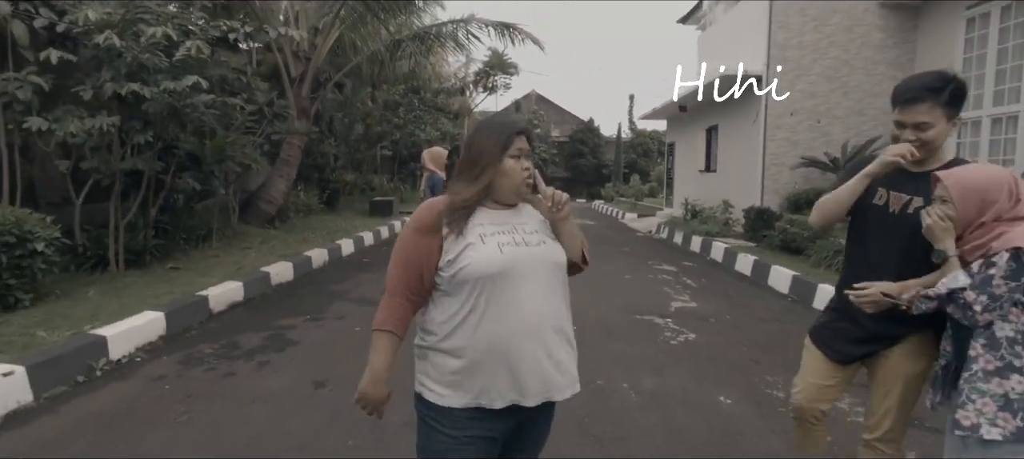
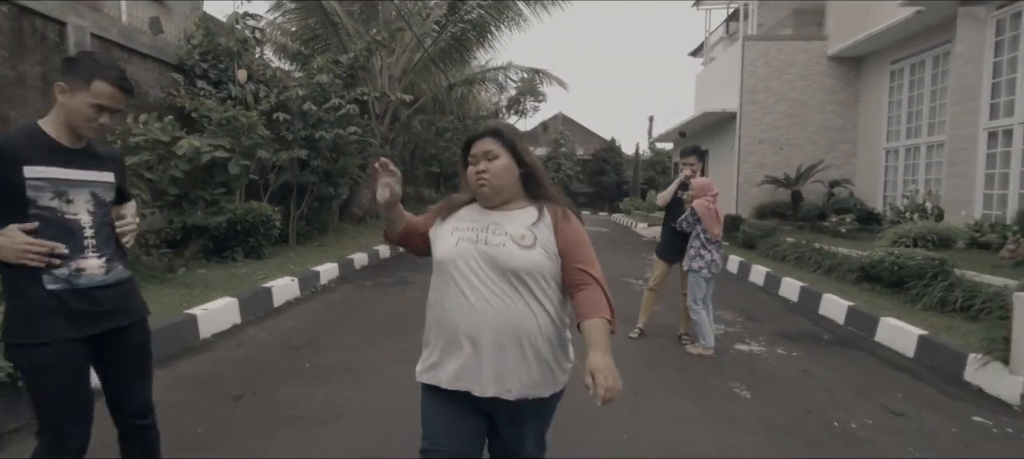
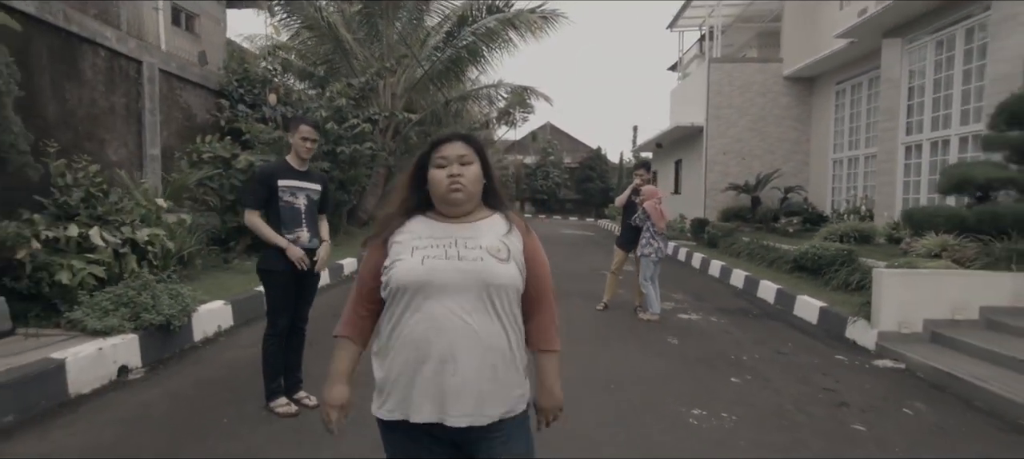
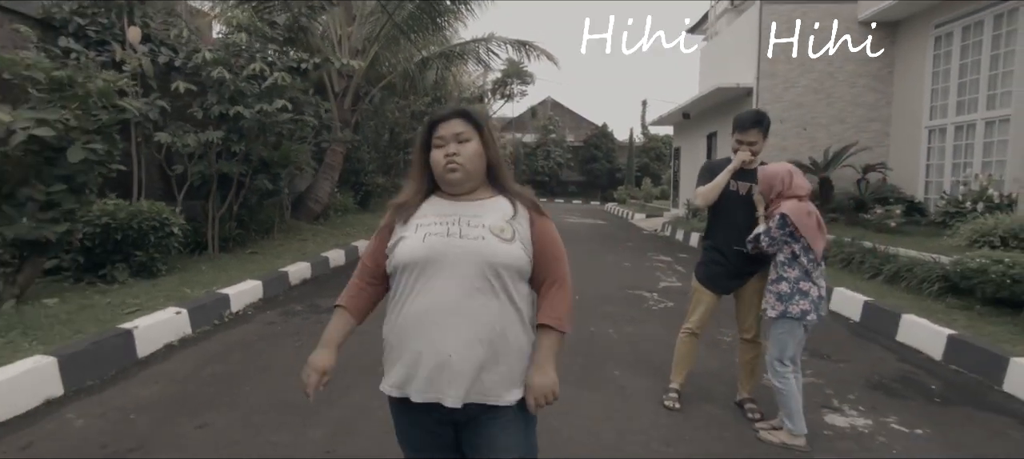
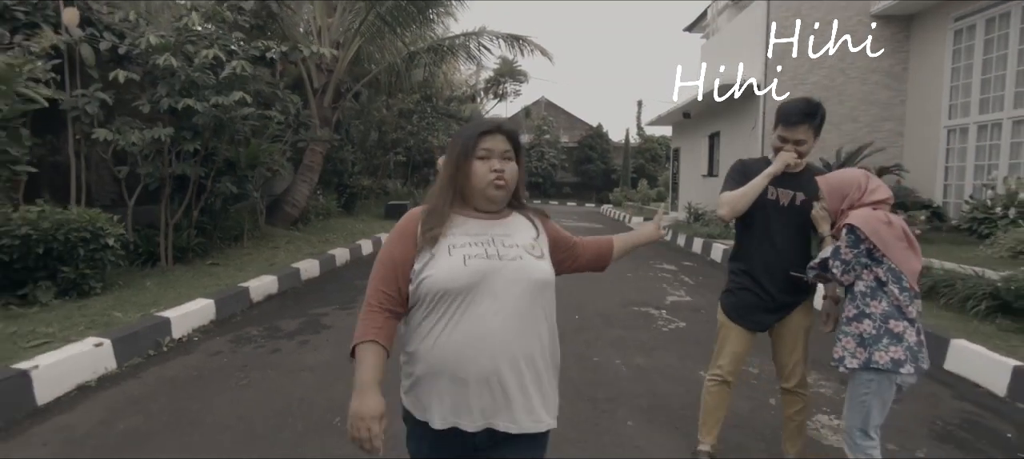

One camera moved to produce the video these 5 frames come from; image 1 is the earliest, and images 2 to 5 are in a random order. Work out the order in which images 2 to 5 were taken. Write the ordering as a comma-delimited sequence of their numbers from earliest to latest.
5, 4, 2, 3
